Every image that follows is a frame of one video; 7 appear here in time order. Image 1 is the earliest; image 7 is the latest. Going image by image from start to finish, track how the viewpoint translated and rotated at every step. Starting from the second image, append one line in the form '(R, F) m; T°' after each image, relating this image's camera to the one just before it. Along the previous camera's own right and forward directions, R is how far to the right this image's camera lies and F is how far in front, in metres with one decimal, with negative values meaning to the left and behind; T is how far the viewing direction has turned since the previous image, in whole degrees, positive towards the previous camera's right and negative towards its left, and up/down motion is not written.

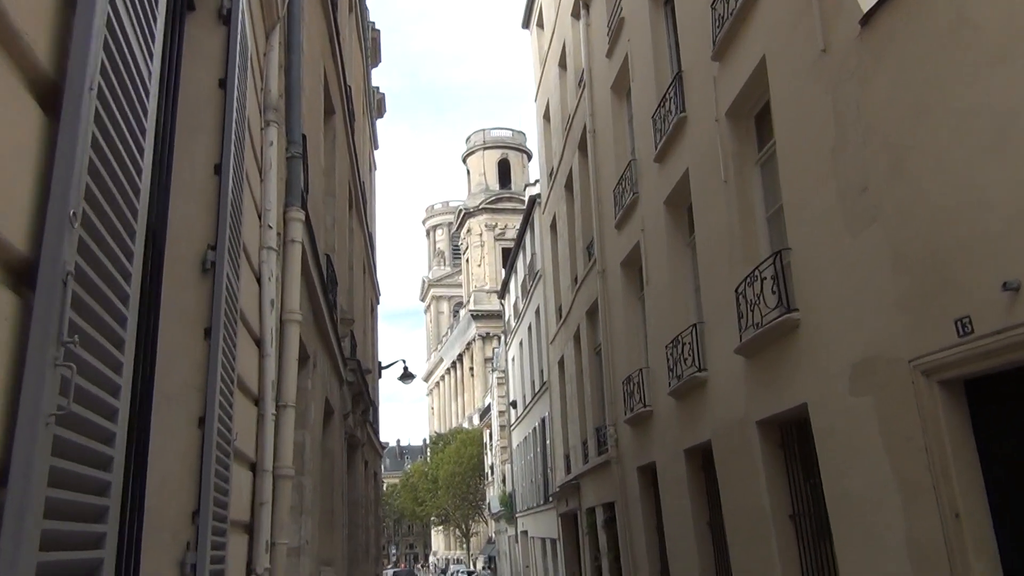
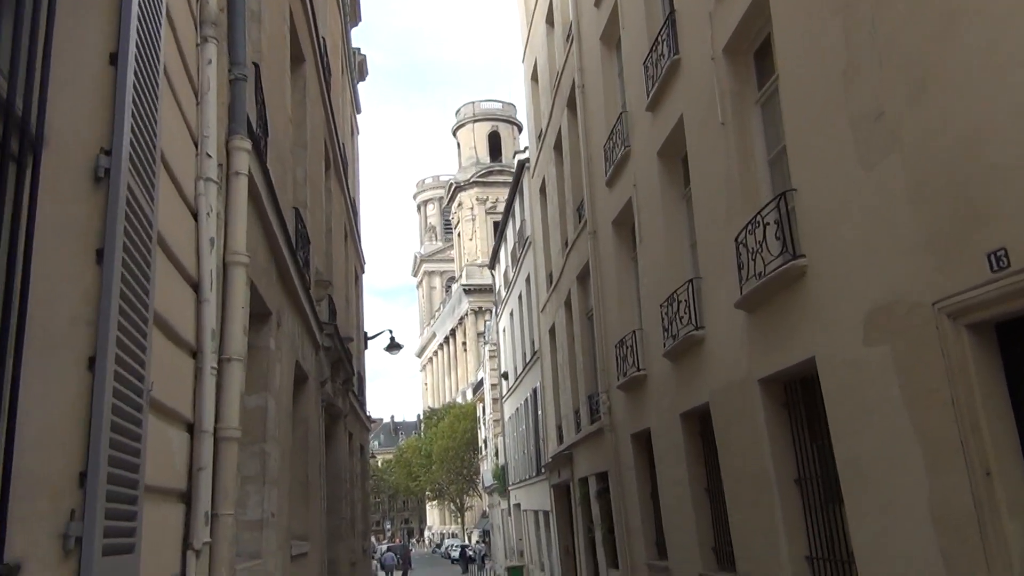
(+0.1, +0.6) m; 0°
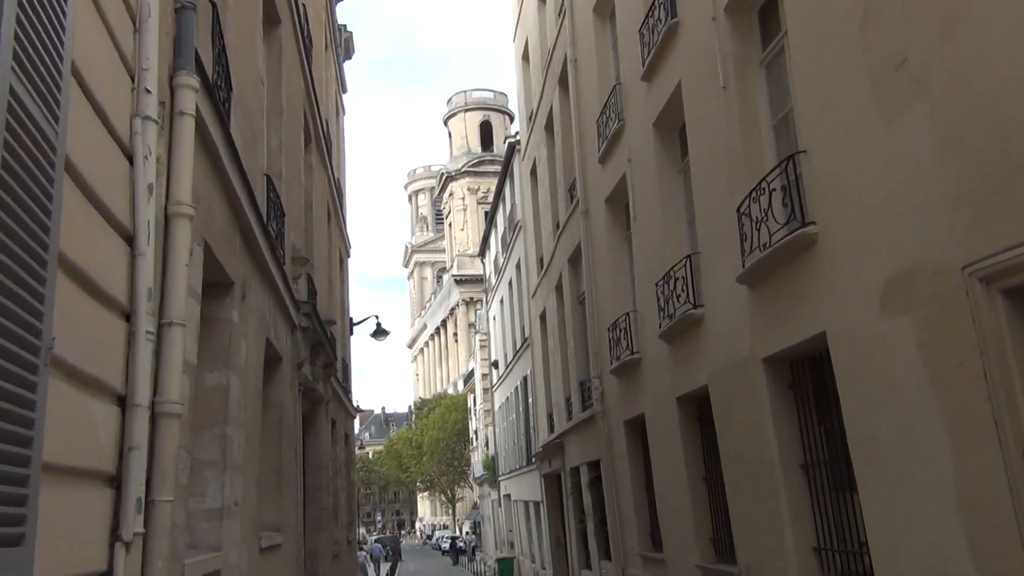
(0.0, +0.5) m; +1°
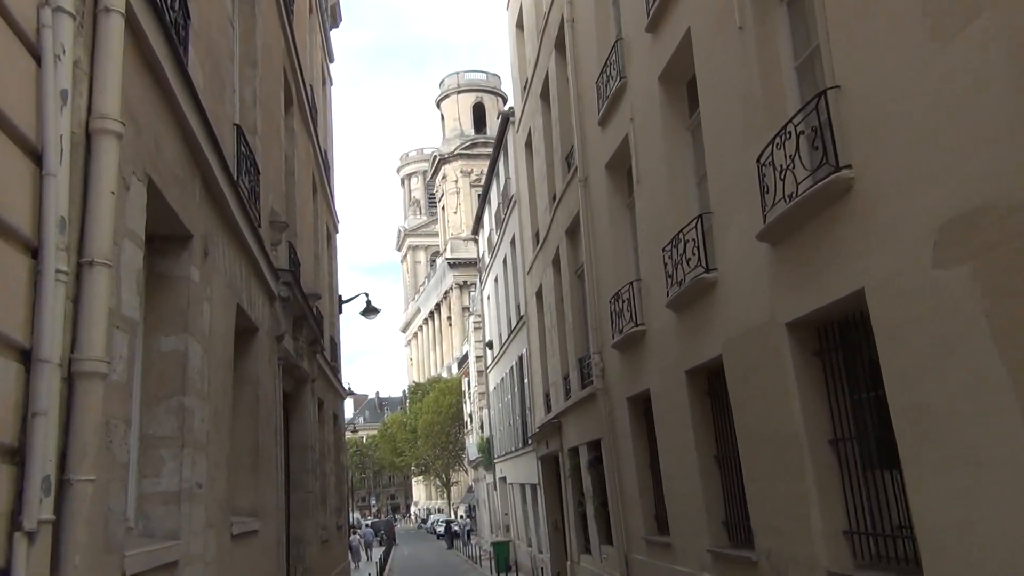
(0.0, +0.7) m; 0°
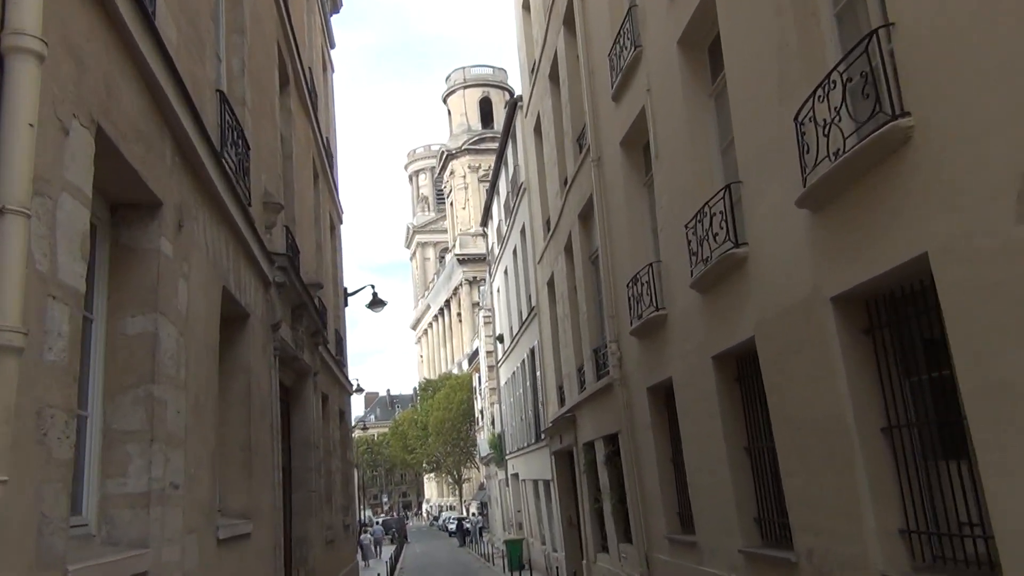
(0.0, +0.6) m; -1°
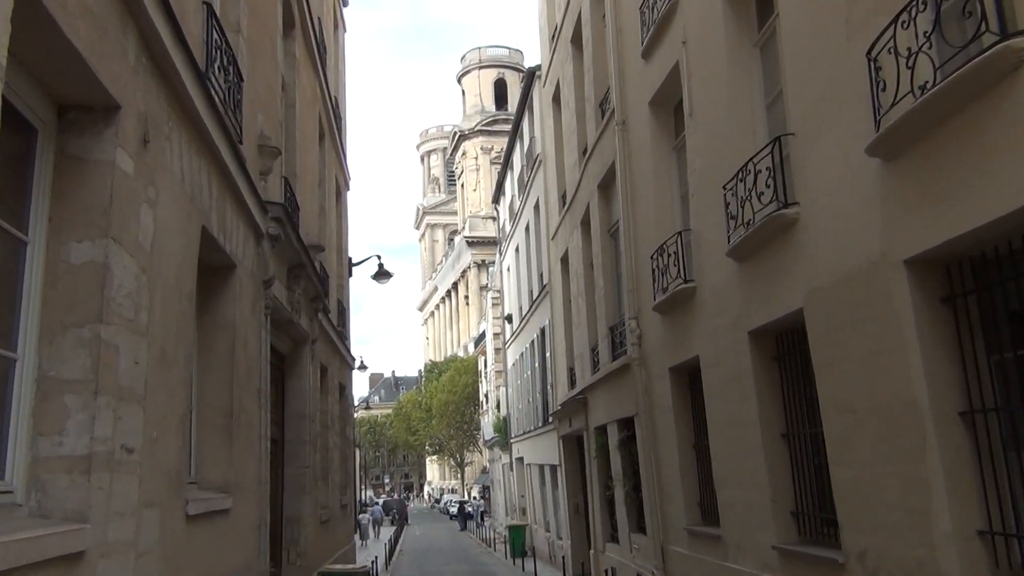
(-0.1, +0.8) m; 0°
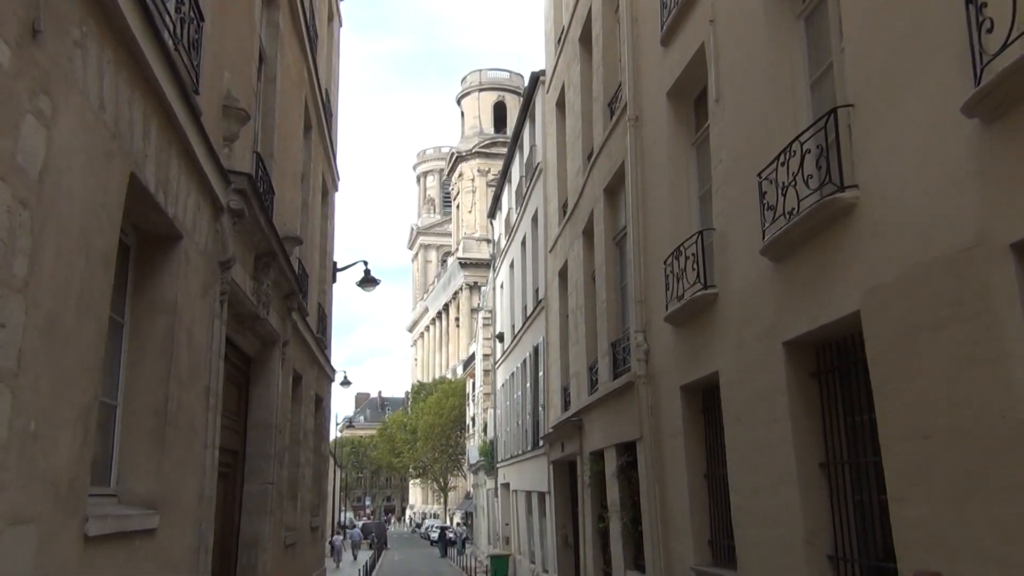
(0.0, +1.0) m; +1°
